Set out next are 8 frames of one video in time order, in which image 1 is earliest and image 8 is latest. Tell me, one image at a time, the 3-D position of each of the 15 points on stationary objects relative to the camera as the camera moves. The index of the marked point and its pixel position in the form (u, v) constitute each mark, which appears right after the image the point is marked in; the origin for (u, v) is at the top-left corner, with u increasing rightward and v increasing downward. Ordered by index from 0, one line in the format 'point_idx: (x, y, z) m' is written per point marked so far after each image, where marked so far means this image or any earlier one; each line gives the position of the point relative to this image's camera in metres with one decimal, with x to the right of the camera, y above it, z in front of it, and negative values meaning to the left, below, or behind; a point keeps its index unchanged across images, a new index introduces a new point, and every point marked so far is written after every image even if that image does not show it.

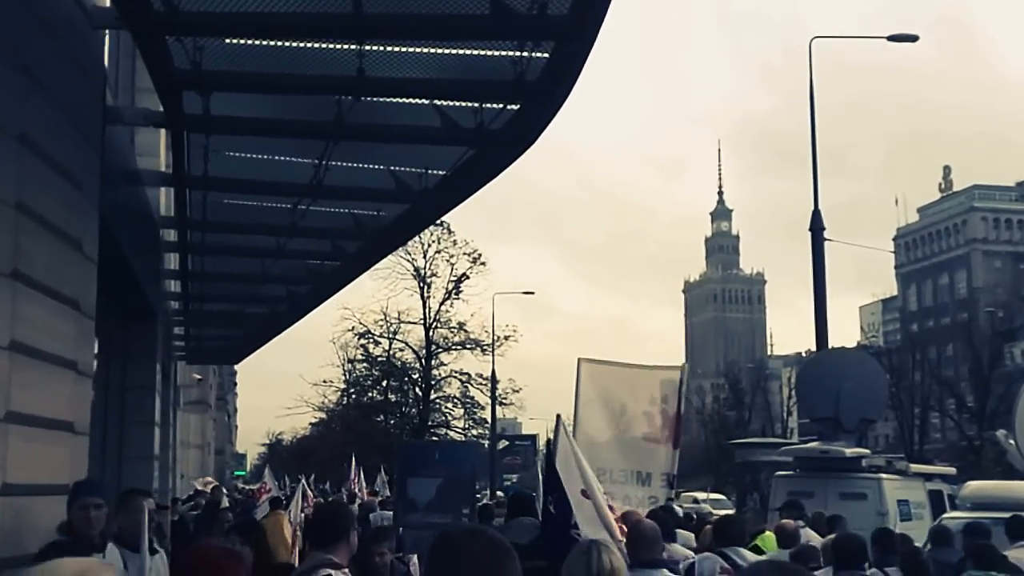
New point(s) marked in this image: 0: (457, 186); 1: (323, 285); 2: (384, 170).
0: (-0.5, +1.0, +13.3) m
1: (-2.7, 0.0, +18.8) m
2: (-1.3, +1.2, +13.4) m
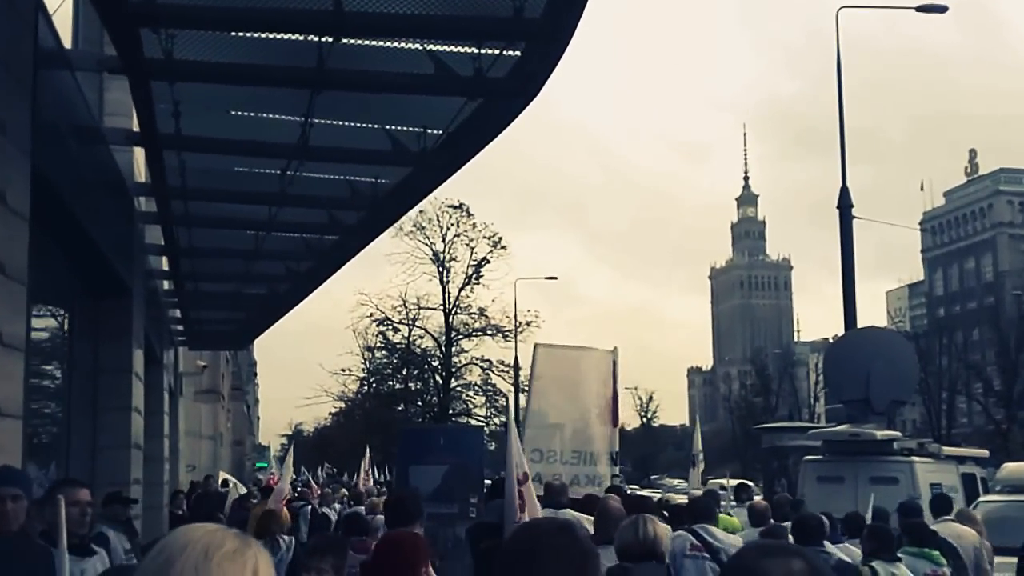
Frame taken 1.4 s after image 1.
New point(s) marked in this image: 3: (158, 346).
0: (-0.5, +1.3, +12.2) m
1: (-2.6, +0.4, +17.7) m
2: (-1.3, +1.5, +12.3) m
3: (-5.4, -0.9, +19.4) m
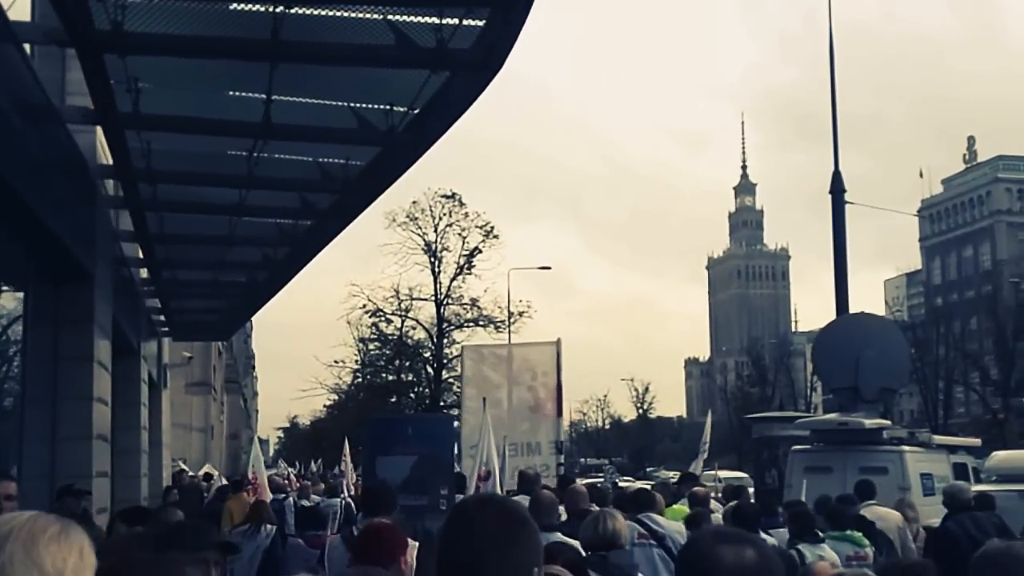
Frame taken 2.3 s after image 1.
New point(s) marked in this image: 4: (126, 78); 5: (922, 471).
0: (-0.8, +1.5, +11.8) m
1: (-2.8, +0.5, +17.3) m
2: (-1.6, +1.7, +11.9) m
3: (-5.7, -0.7, +19.0) m
4: (-3.3, +1.7, +10.8) m
5: (+5.6, -2.5, +17.7) m
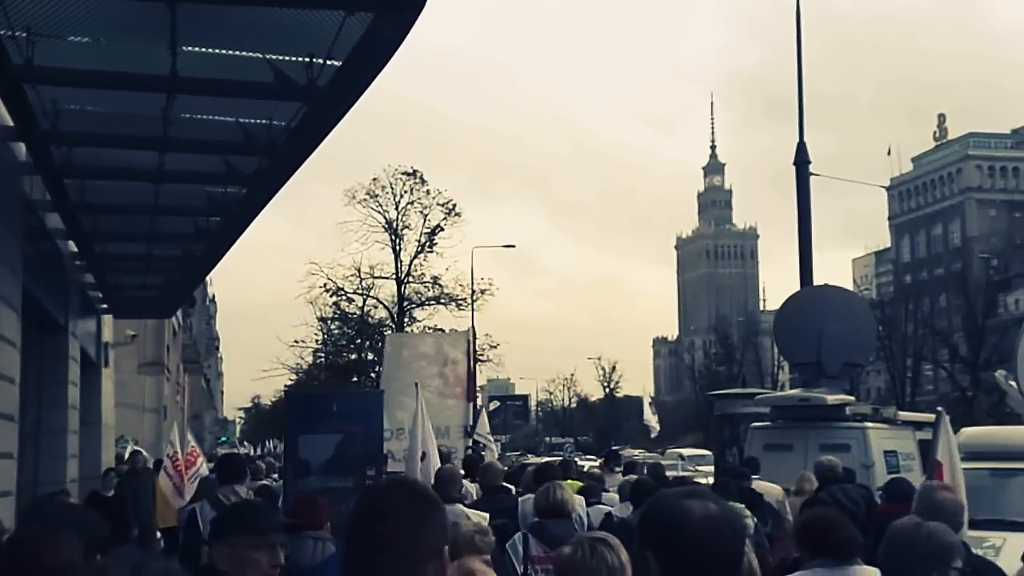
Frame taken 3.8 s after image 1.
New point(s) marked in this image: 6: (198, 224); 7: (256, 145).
0: (-1.3, +1.8, +10.8) m
1: (-3.5, +0.9, +16.4) m
2: (-2.1, +1.9, +11.0) m
3: (-6.4, -0.3, +18.0) m
4: (-3.8, +2.0, +9.9) m
5: (+4.9, -2.1, +17.0) m
6: (-4.3, +0.9, +17.5) m
7: (-2.6, +1.4, +13.0) m
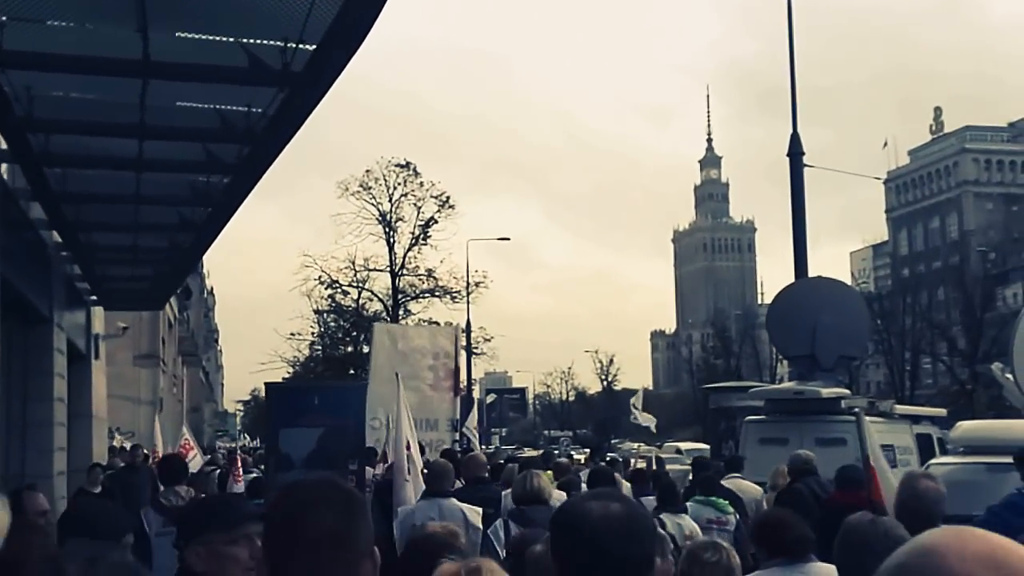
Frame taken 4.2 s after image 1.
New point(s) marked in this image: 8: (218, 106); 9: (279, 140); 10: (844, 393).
0: (-1.5, +1.8, +10.6) m
1: (-3.7, +1.0, +16.1) m
2: (-2.3, +2.0, +10.7) m
3: (-6.5, -0.2, +17.7) m
4: (-3.9, +2.1, +9.6) m
5: (+4.8, -2.0, +16.7) m
6: (-4.4, +1.0, +17.2) m
7: (-2.7, +1.5, +12.7) m
8: (-2.8, +1.8, +12.4) m
9: (-2.3, +1.5, +12.9) m
10: (+4.4, -1.4, +17.3) m
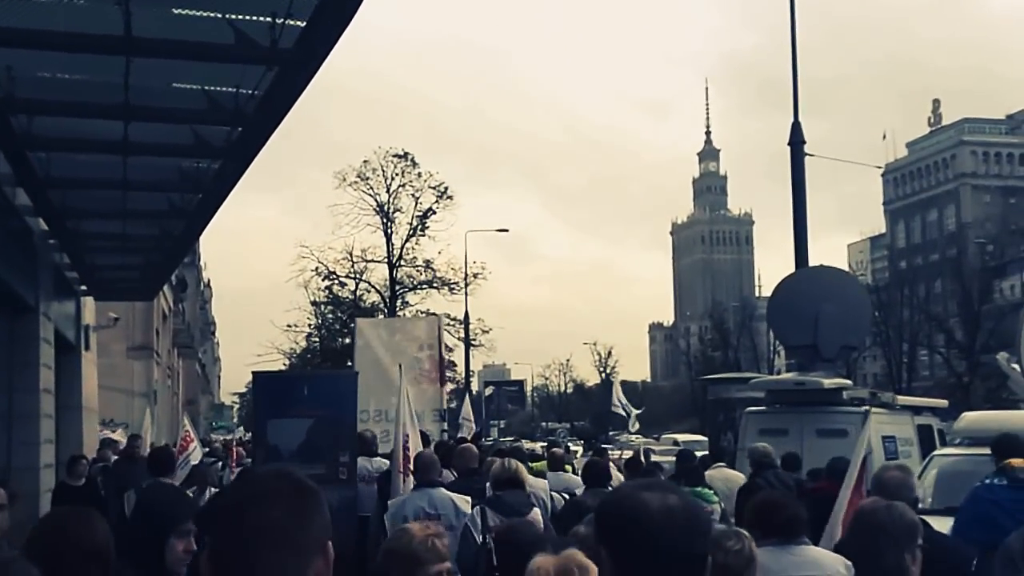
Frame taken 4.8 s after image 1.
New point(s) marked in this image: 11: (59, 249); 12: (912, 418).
0: (-1.5, +2.0, +10.2) m
1: (-3.7, +1.1, +15.7) m
2: (-2.3, +2.1, +10.3) m
3: (-6.6, 0.0, +17.4) m
4: (-4.0, +2.2, +9.2) m
5: (+4.7, -1.8, +16.4) m
6: (-4.4, +1.1, +16.8) m
7: (-2.8, +1.7, +12.4) m
8: (-2.9, +1.9, +12.0) m
9: (-2.3, +1.6, +12.5) m
10: (+4.4, -1.3, +17.0) m
11: (-7.0, +0.6, +19.9) m
12: (+5.4, -1.8, +17.4) m
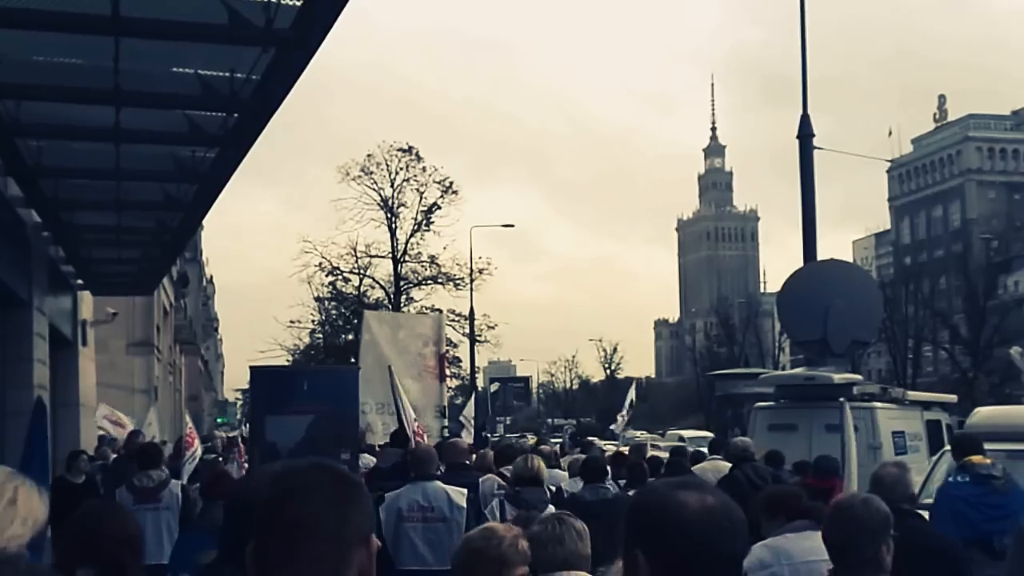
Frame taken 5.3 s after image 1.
0: (-1.5, +2.0, +9.9) m
1: (-3.7, +1.2, +15.4) m
2: (-2.3, +2.2, +10.0) m
3: (-6.5, 0.0, +17.1) m
4: (-4.0, +2.3, +8.9) m
5: (+4.8, -1.7, +16.0) m
6: (-4.4, +1.2, +16.5) m
7: (-2.7, +1.7, +12.0) m
8: (-2.8, +2.0, +11.7) m
9: (-2.3, +1.7, +12.2) m
10: (+4.4, -1.2, +16.6) m
11: (-6.9, +0.7, +19.6) m
12: (+5.4, -1.7, +17.1) m
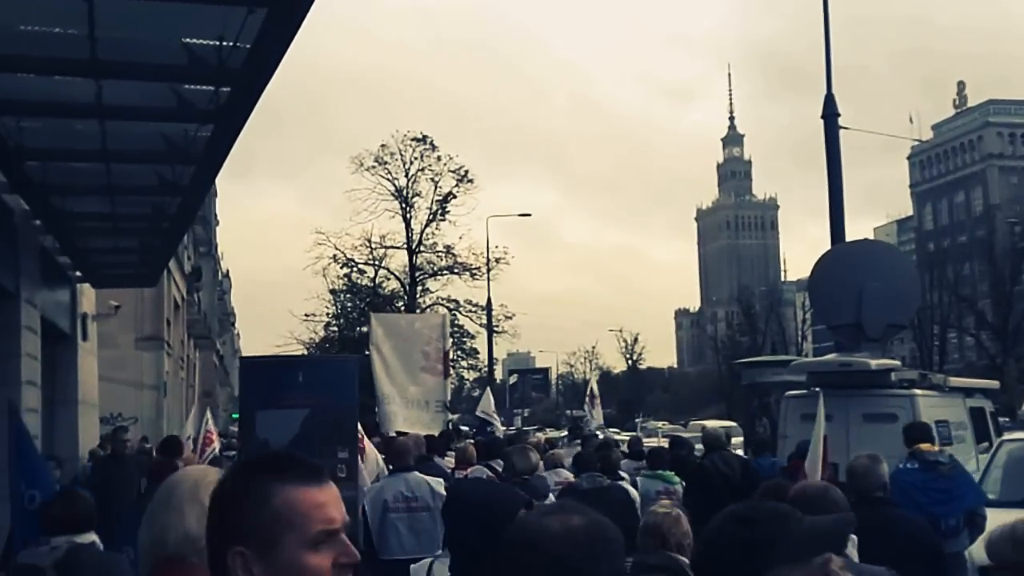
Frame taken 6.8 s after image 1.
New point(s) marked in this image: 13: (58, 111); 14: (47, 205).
0: (-1.4, +2.2, +8.9) m
1: (-3.5, +1.4, +14.4) m
2: (-2.2, +2.3, +9.0) m
3: (-6.3, +0.2, +16.1) m
4: (-3.9, +2.4, +7.9) m
5: (+5.0, -1.5, +15.0) m
6: (-4.2, +1.4, +15.6) m
7: (-2.6, +1.9, +11.0) m
8: (-2.7, +2.1, +10.7) m
9: (-2.2, +1.9, +11.2) m
10: (+4.6, -0.9, +15.6) m
11: (-6.7, +0.8, +18.7) m
12: (+5.6, -1.4, +16.0) m
13: (-4.2, +1.7, +12.0) m
14: (-5.9, +1.0, +16.4) m
